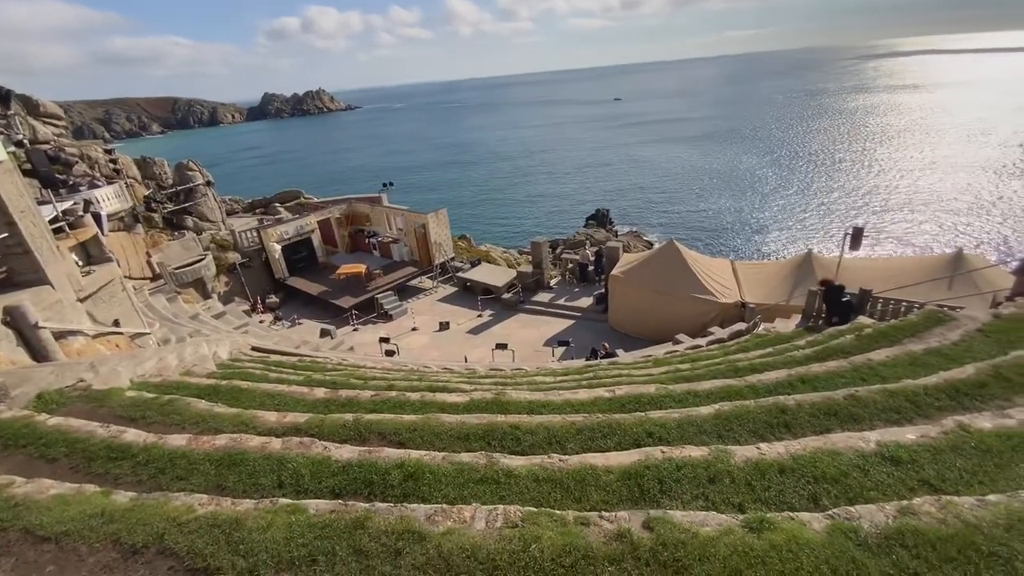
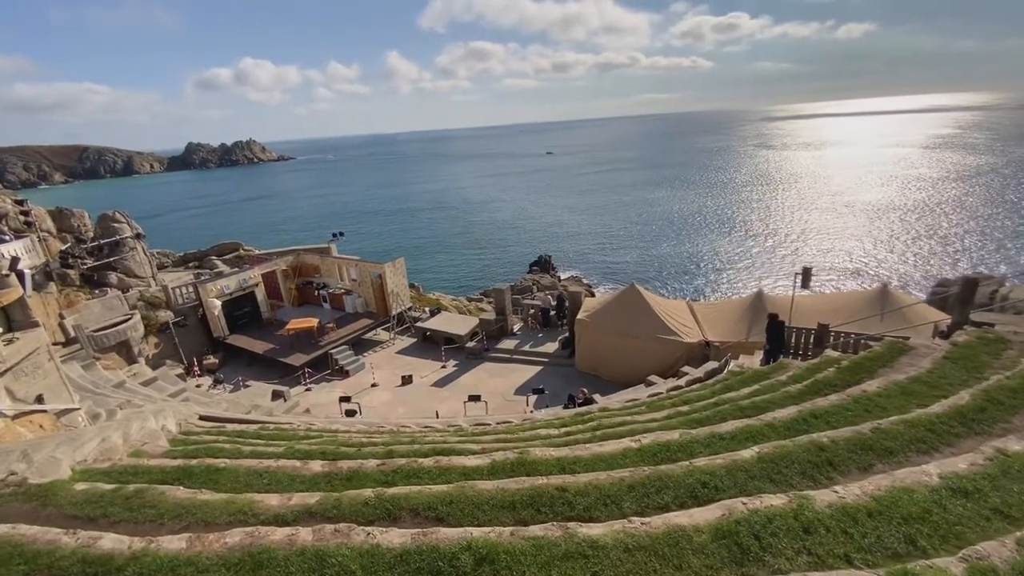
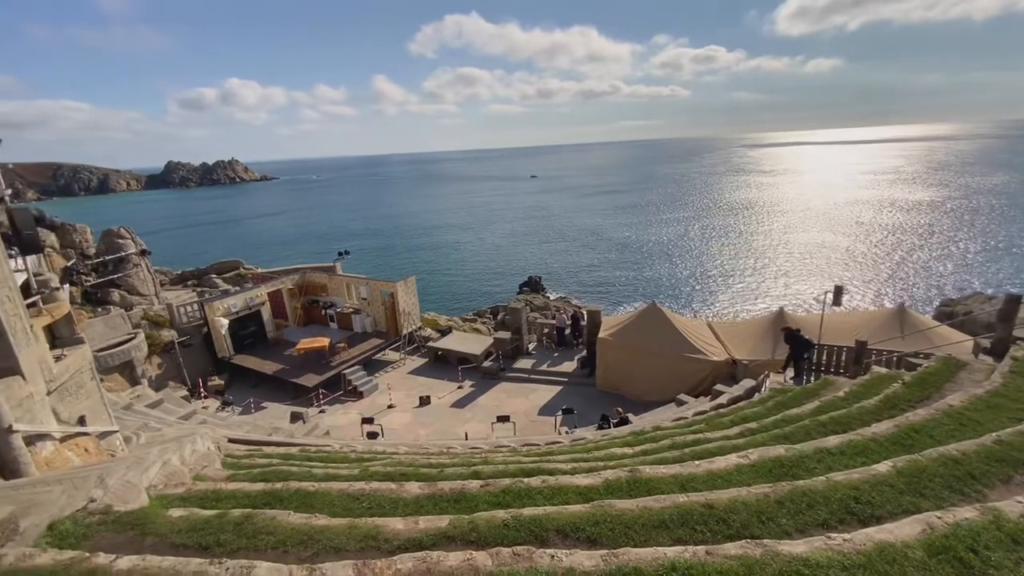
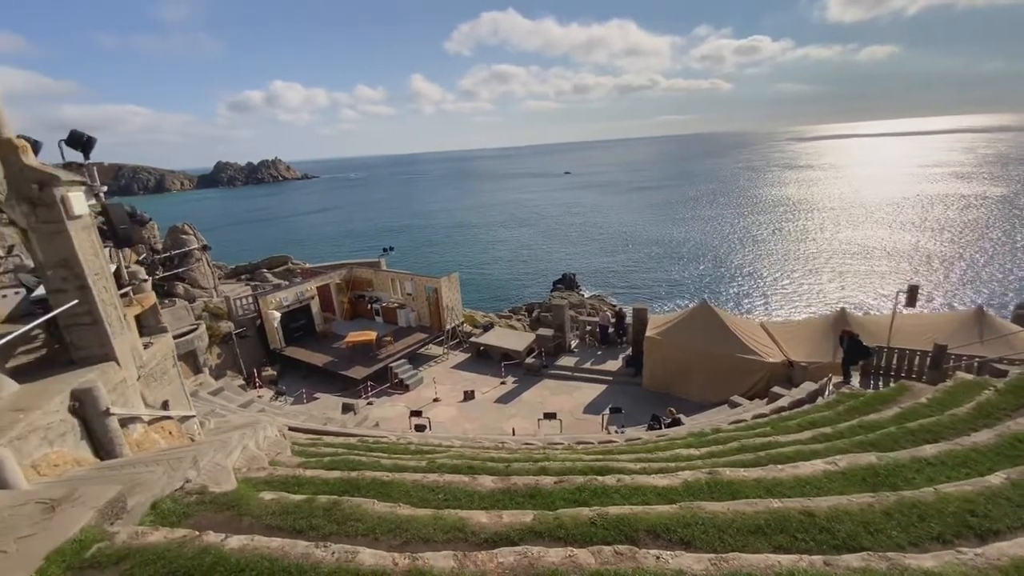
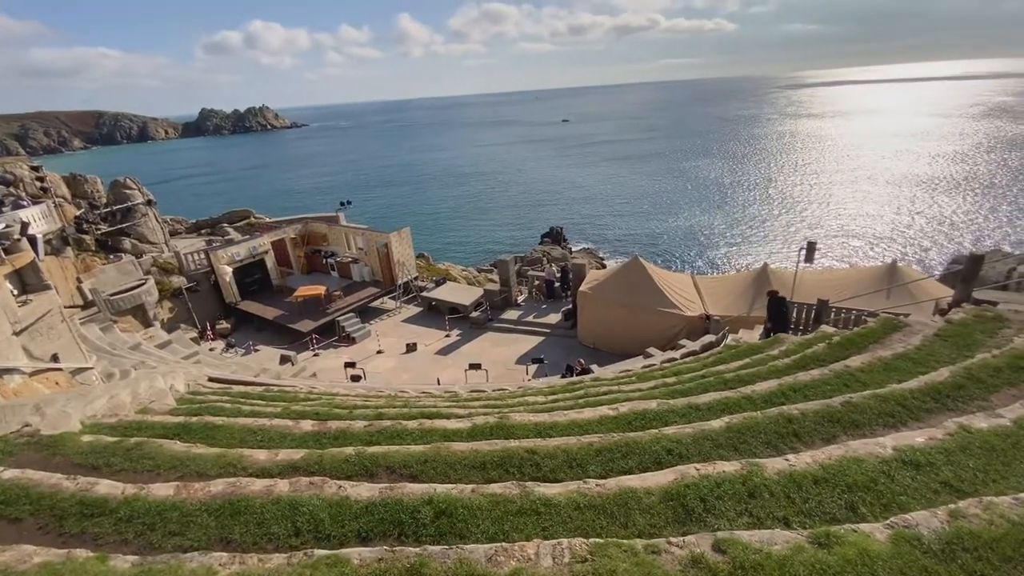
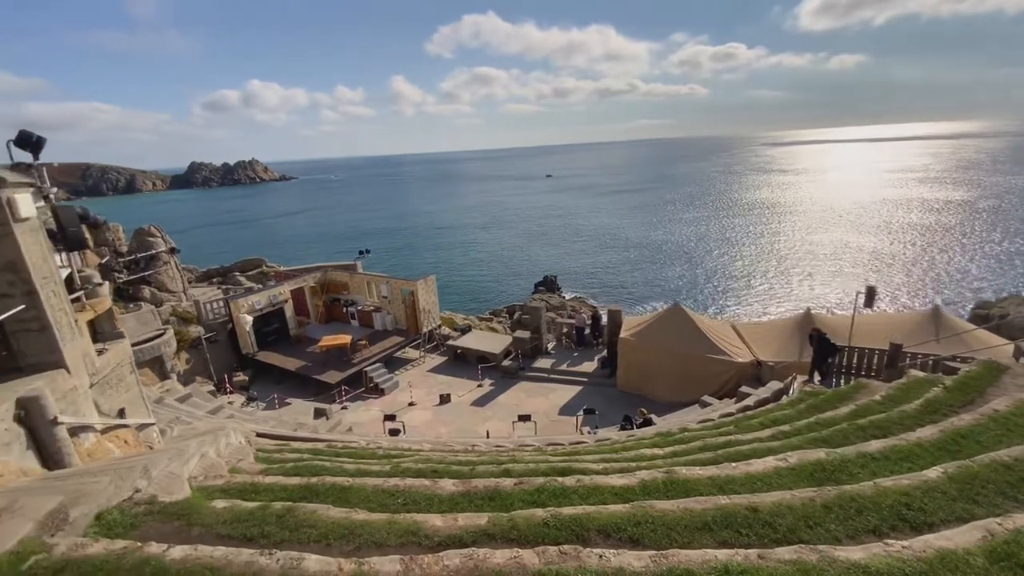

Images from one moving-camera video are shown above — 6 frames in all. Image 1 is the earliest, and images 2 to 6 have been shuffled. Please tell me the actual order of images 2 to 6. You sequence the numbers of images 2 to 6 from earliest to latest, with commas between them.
5, 2, 3, 6, 4
